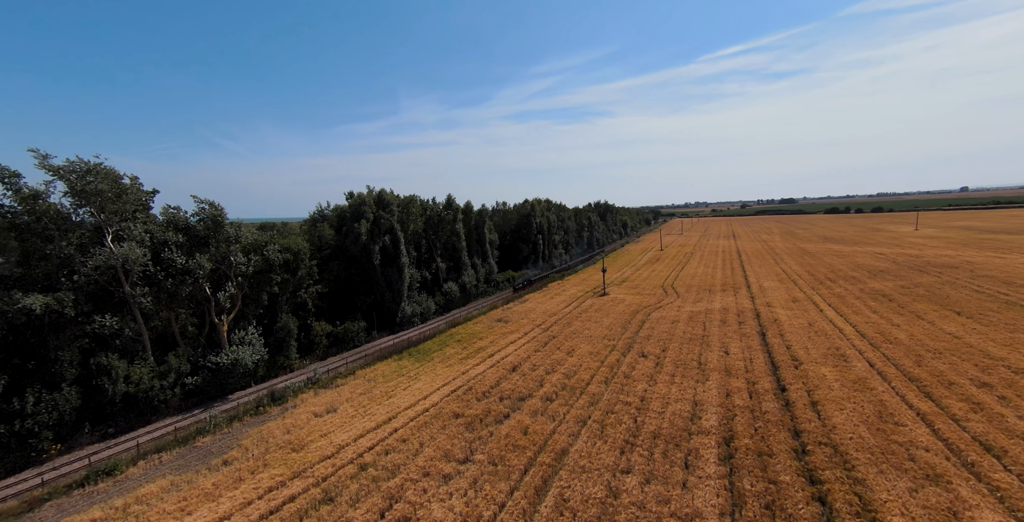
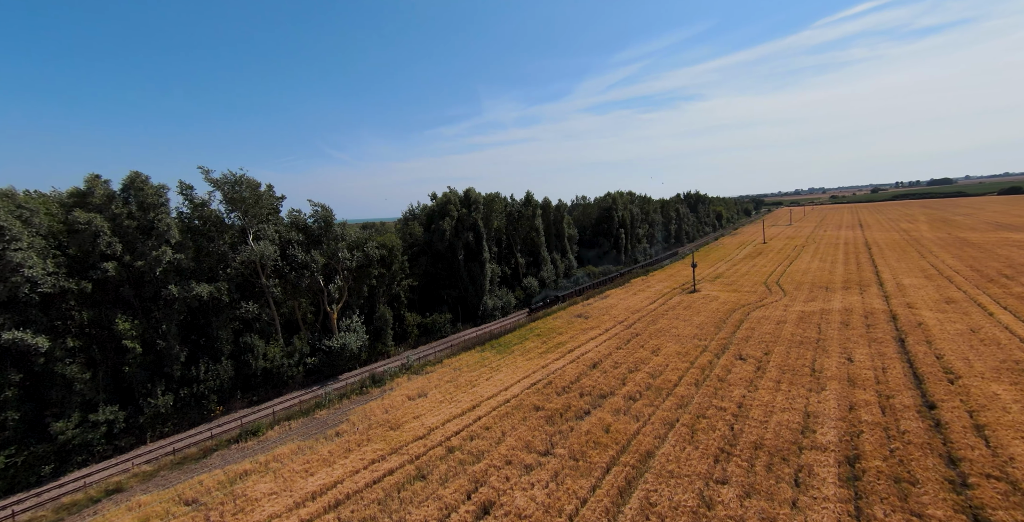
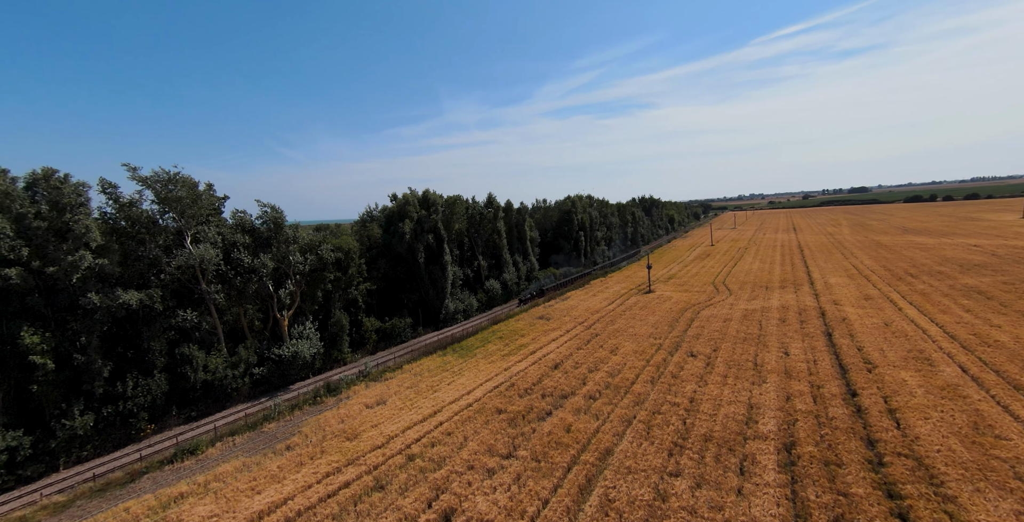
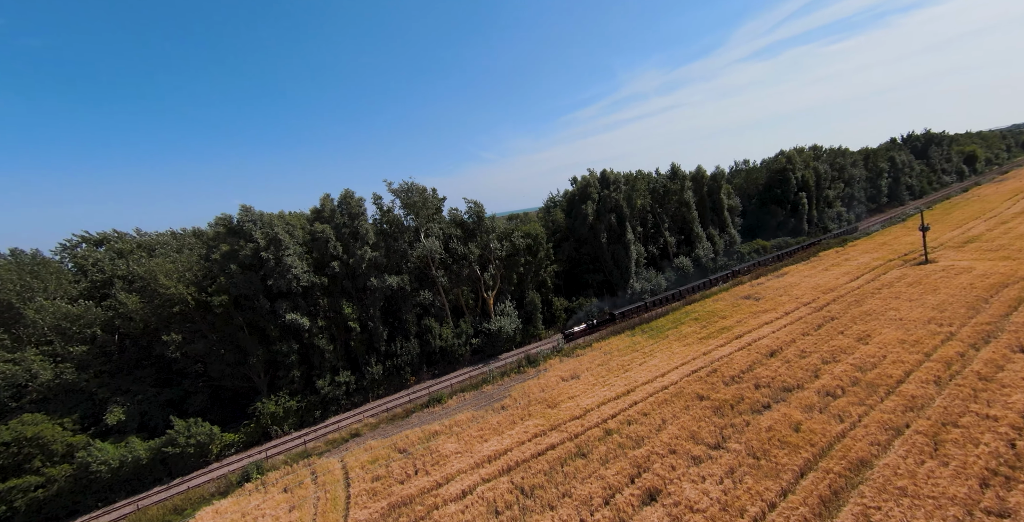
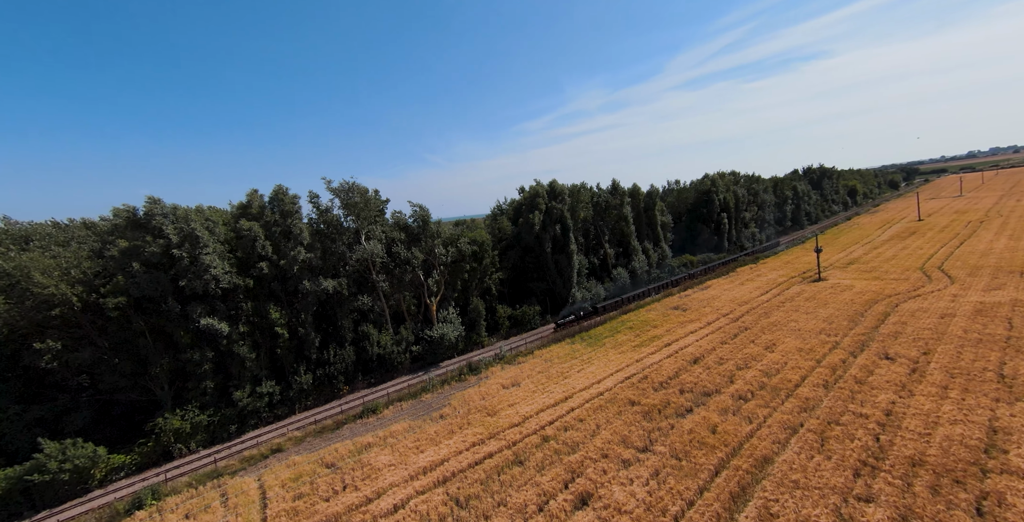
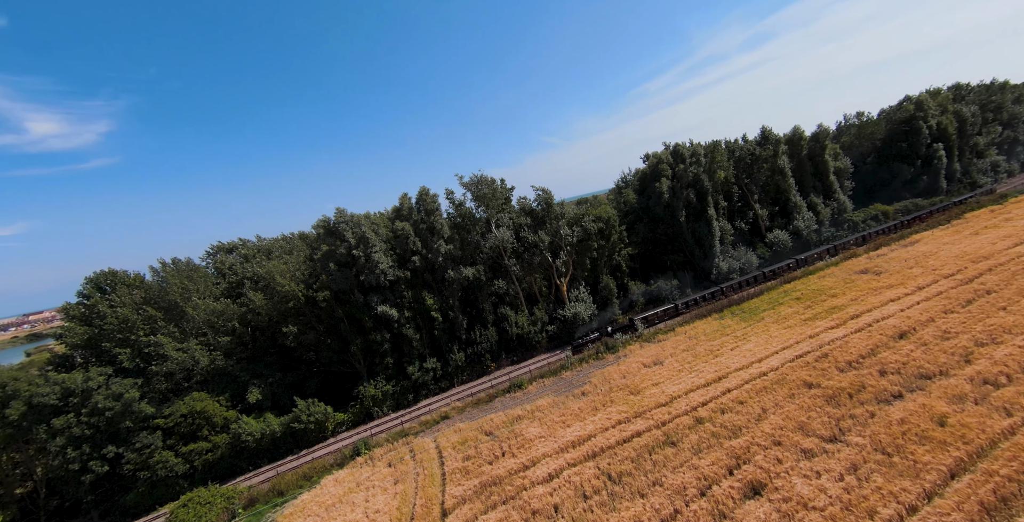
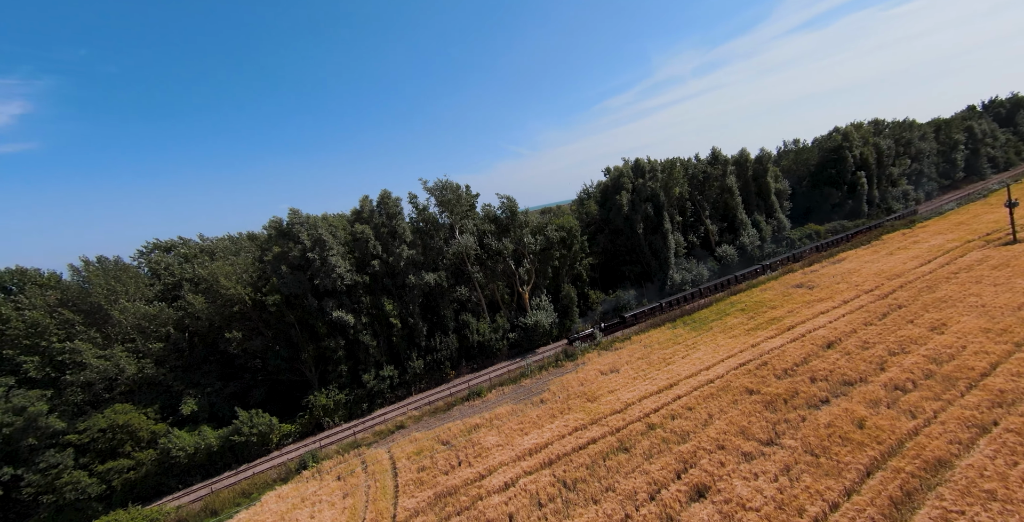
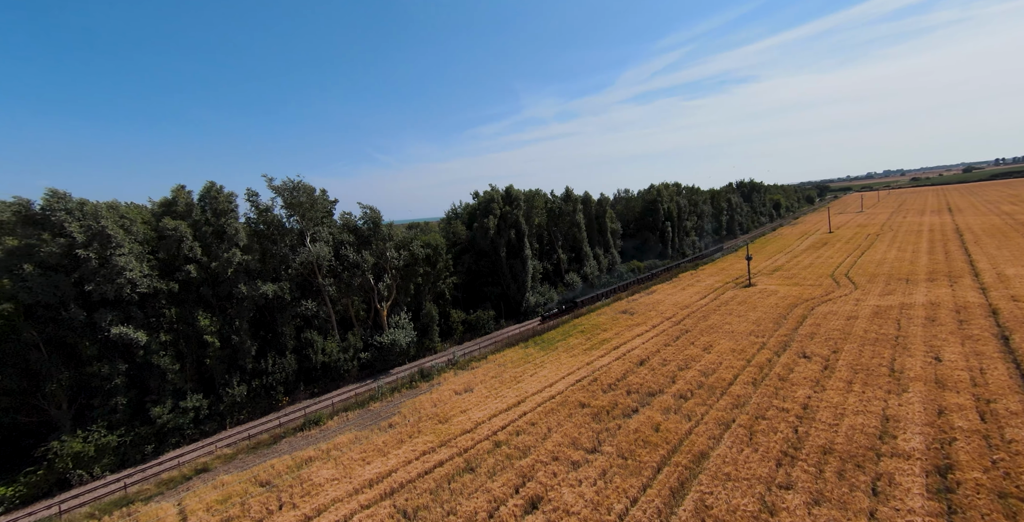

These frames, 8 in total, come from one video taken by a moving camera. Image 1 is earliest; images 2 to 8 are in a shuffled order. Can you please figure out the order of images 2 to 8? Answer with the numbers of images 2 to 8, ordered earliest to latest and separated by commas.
3, 2, 8, 5, 4, 7, 6
